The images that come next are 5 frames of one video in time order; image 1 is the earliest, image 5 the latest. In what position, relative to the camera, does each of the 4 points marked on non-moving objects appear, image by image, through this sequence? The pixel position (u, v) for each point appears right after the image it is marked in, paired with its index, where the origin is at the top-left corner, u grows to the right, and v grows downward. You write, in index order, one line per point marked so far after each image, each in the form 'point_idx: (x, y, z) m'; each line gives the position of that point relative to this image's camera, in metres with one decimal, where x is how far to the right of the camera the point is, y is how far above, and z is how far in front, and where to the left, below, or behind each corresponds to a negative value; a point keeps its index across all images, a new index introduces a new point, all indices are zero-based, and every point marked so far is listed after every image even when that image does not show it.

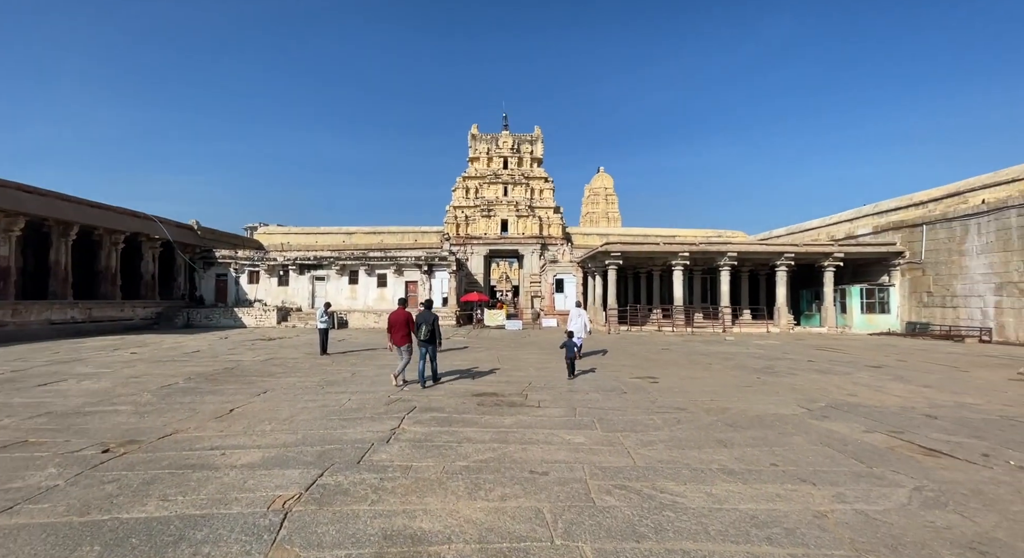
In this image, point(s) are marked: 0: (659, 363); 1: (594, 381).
0: (+3.2, -1.9, +11.8) m
1: (+1.4, -1.7, +8.9) m
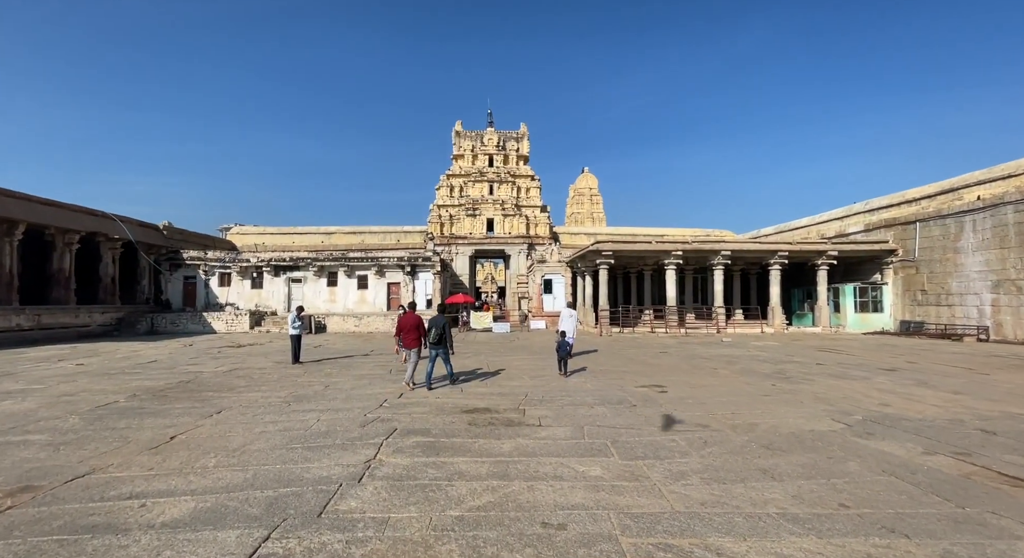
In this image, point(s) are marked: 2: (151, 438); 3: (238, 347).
0: (+3.0, -1.8, +10.9) m
1: (+1.3, -1.7, +8.0) m
2: (-3.6, -1.6, +5.3) m
3: (-8.0, -2.0, +15.5) m
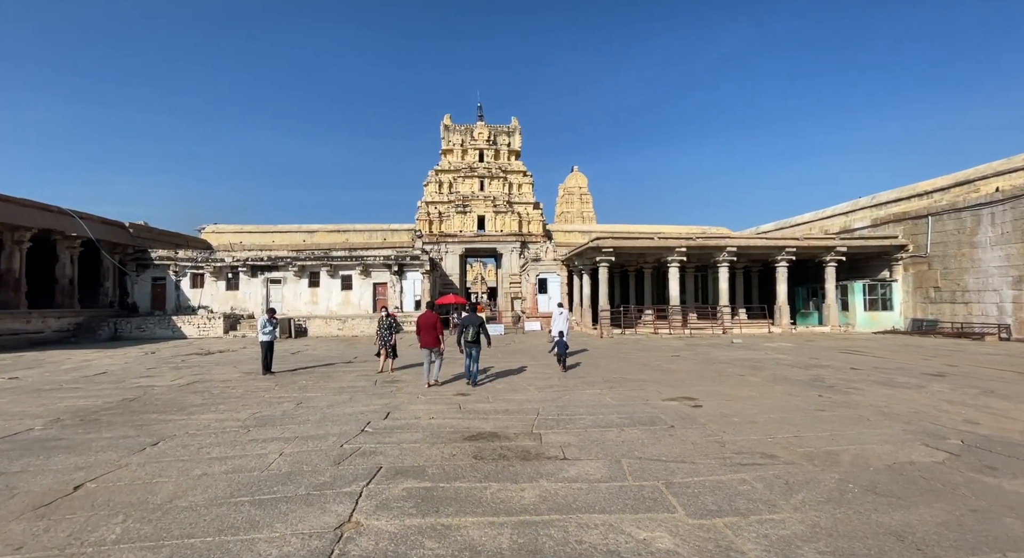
0: (+3.1, -1.8, +9.7) m
1: (+1.4, -1.7, +6.8) m
2: (-3.5, -1.6, +4.0) m
3: (-8.1, -2.0, +14.0) m
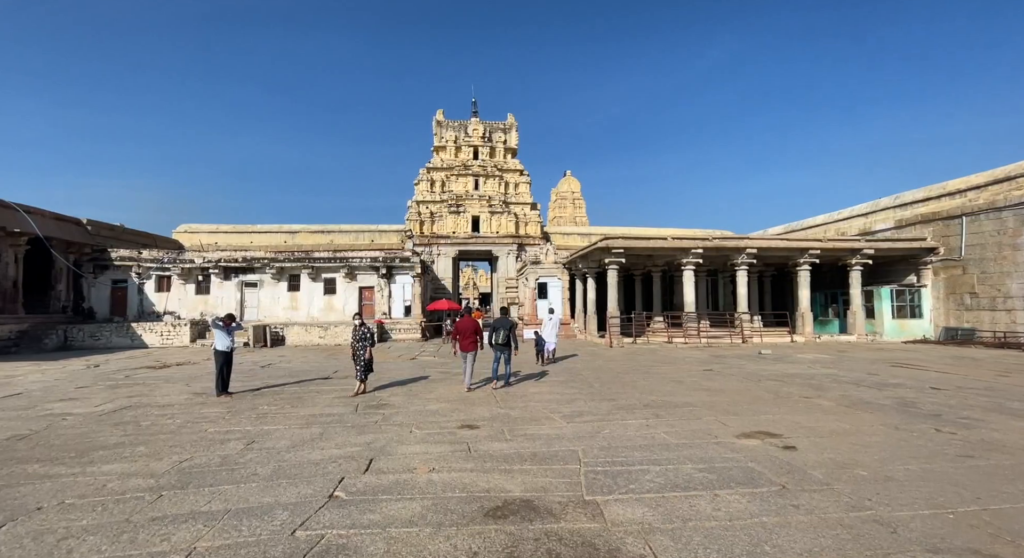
0: (+3.3, -1.8, +7.9) m
1: (+1.7, -1.6, +4.9) m
2: (-3.1, -1.5, +2.0) m
3: (-7.9, -2.0, +11.9) m
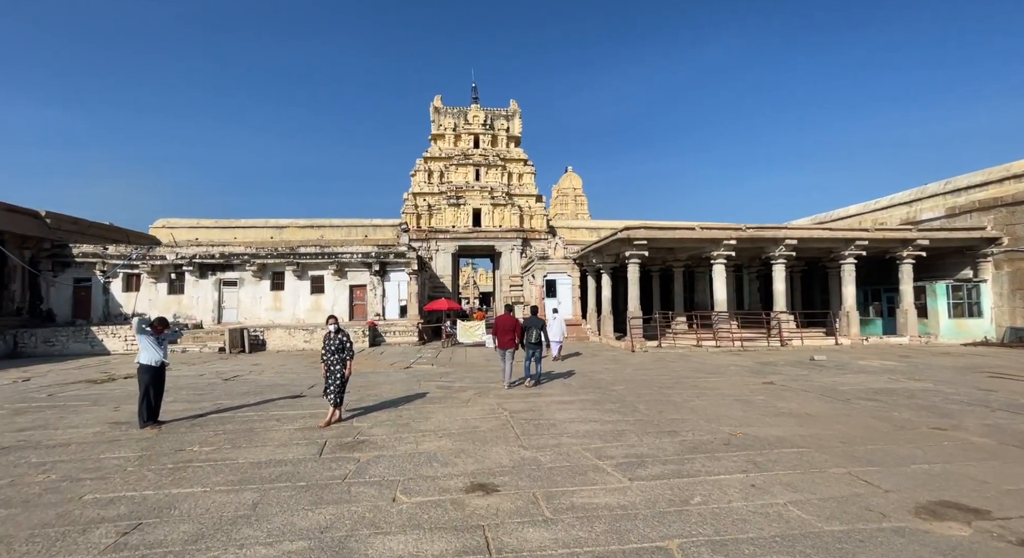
0: (+3.6, -1.7, +5.7) m
1: (+2.0, -1.5, +2.8) m
2: (-2.9, -1.4, -0.1) m
3: (-7.6, -1.9, +9.8) m
